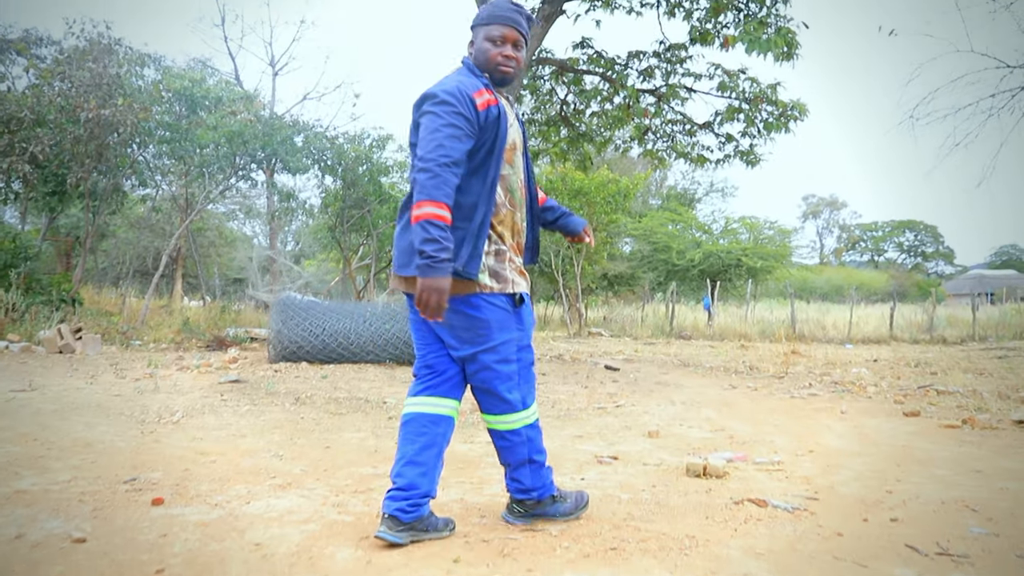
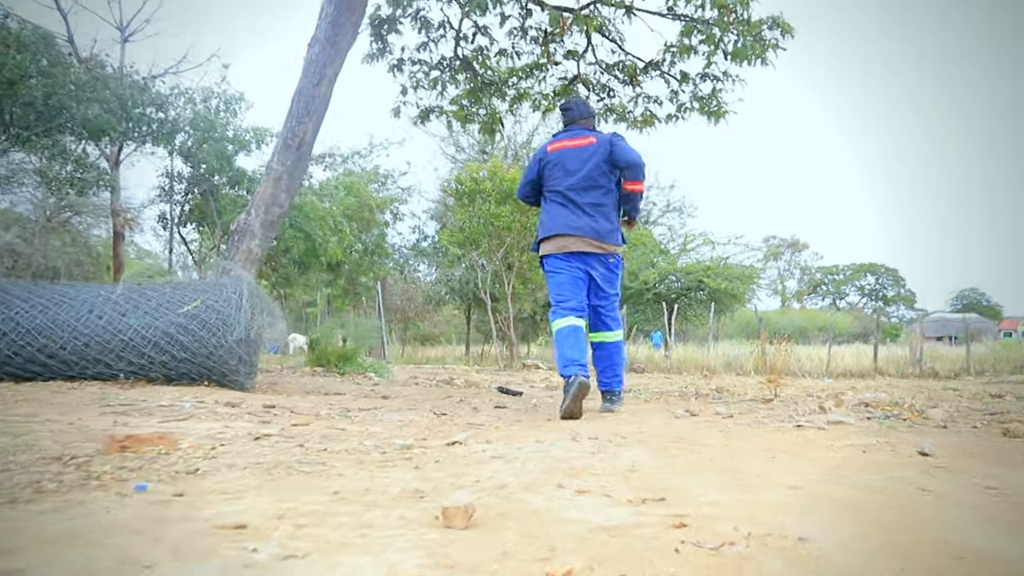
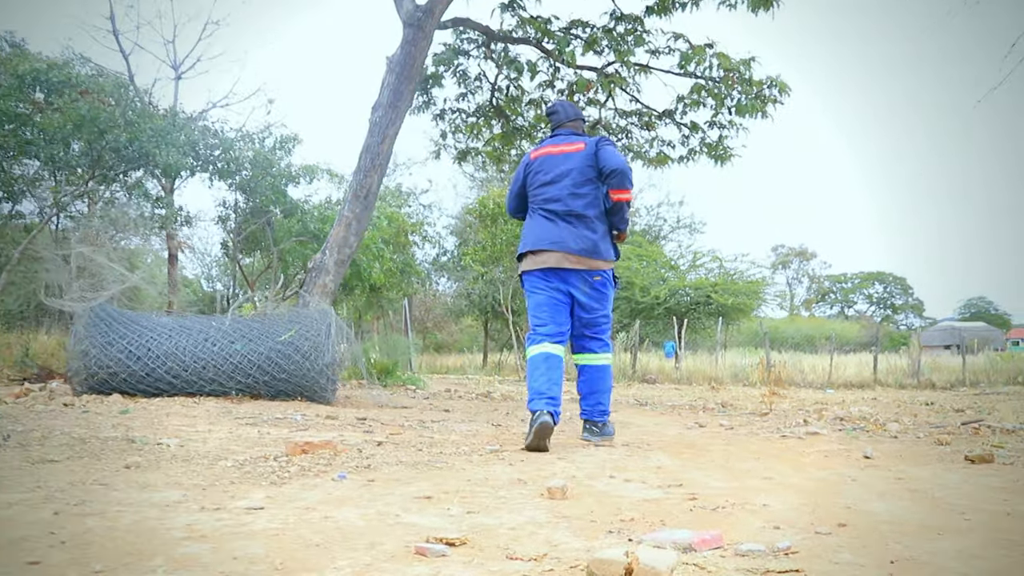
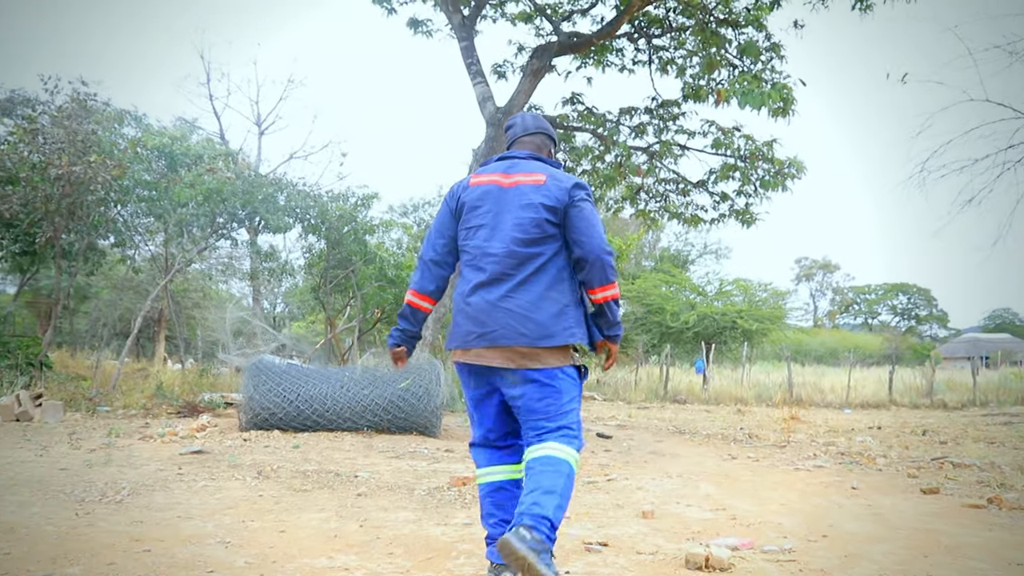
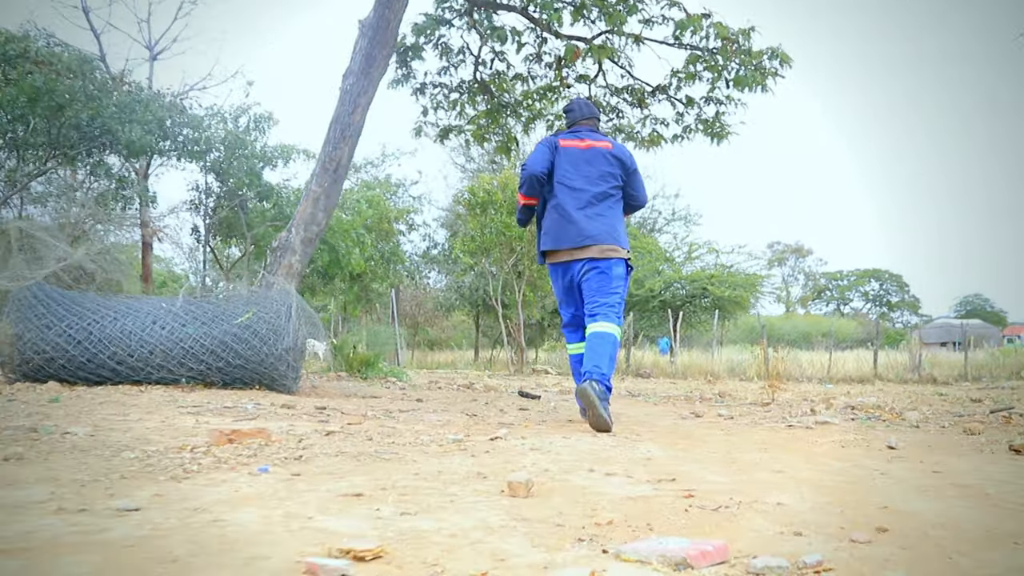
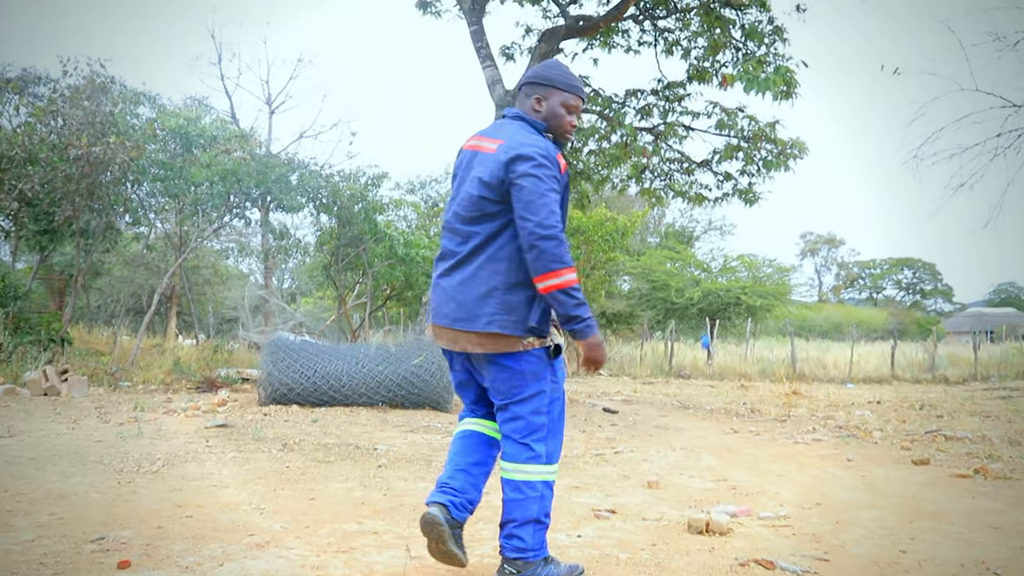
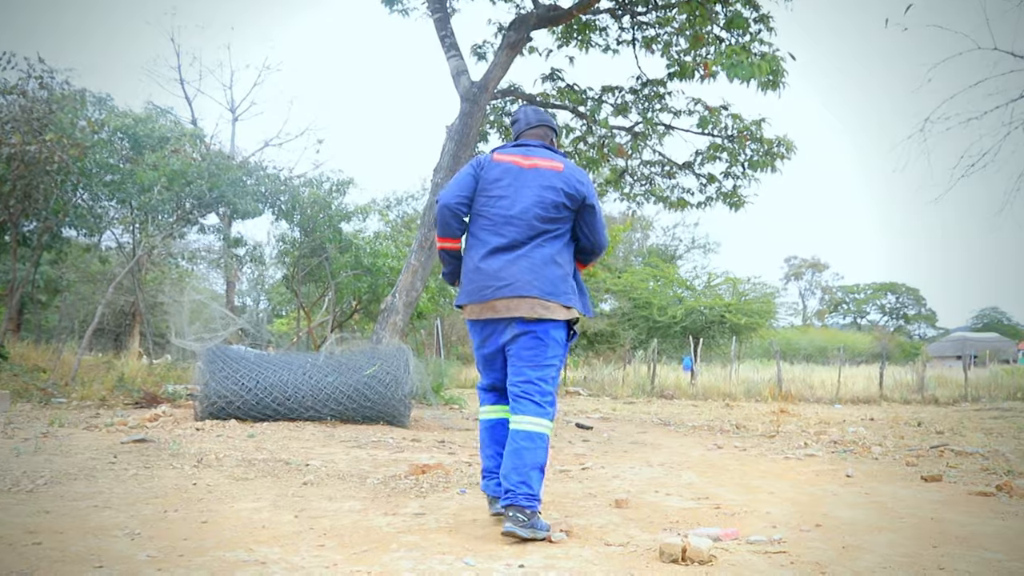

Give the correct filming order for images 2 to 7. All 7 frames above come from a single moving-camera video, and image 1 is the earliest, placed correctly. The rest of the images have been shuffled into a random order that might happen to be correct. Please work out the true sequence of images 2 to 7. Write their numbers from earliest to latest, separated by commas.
6, 4, 7, 3, 5, 2
